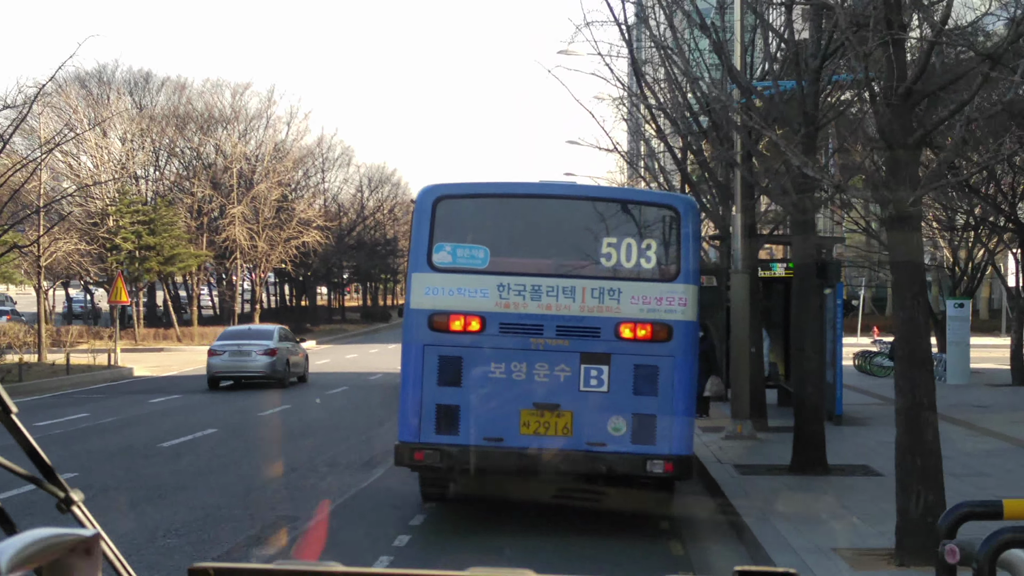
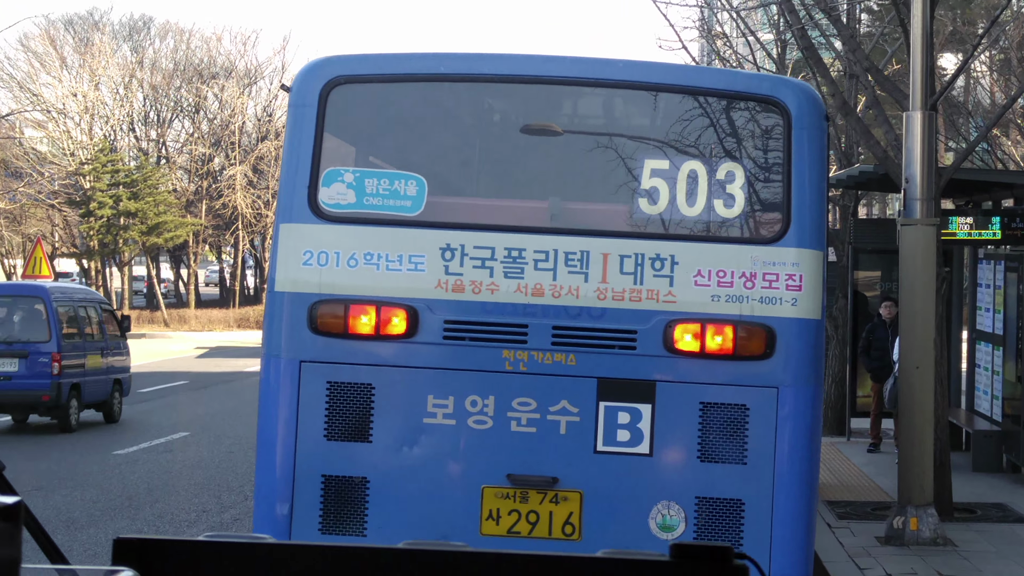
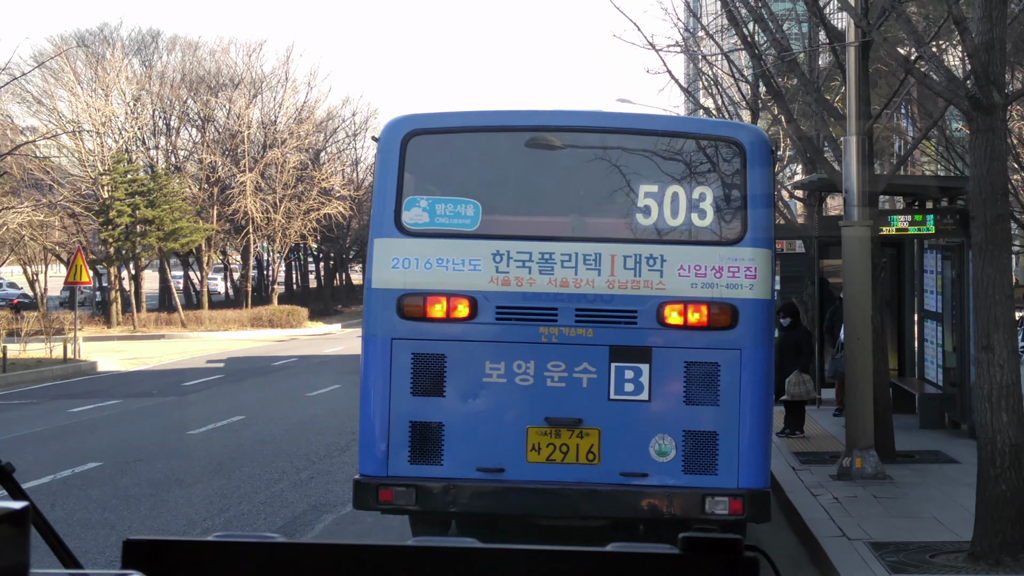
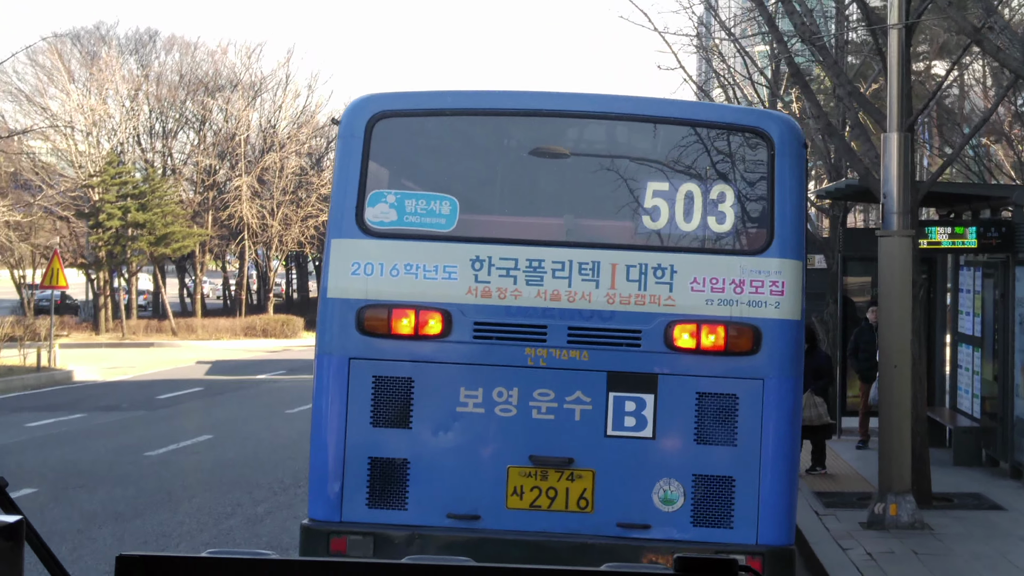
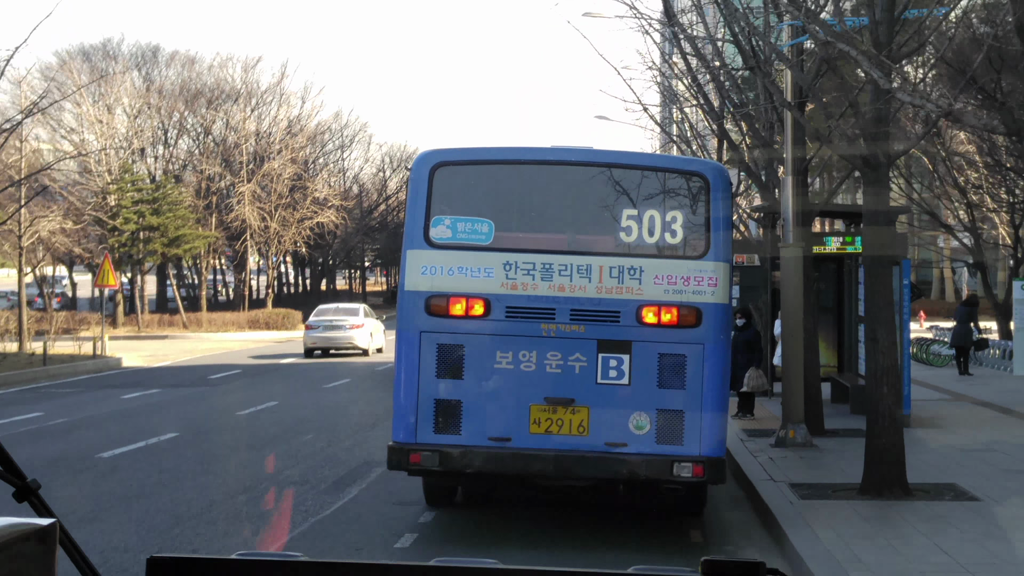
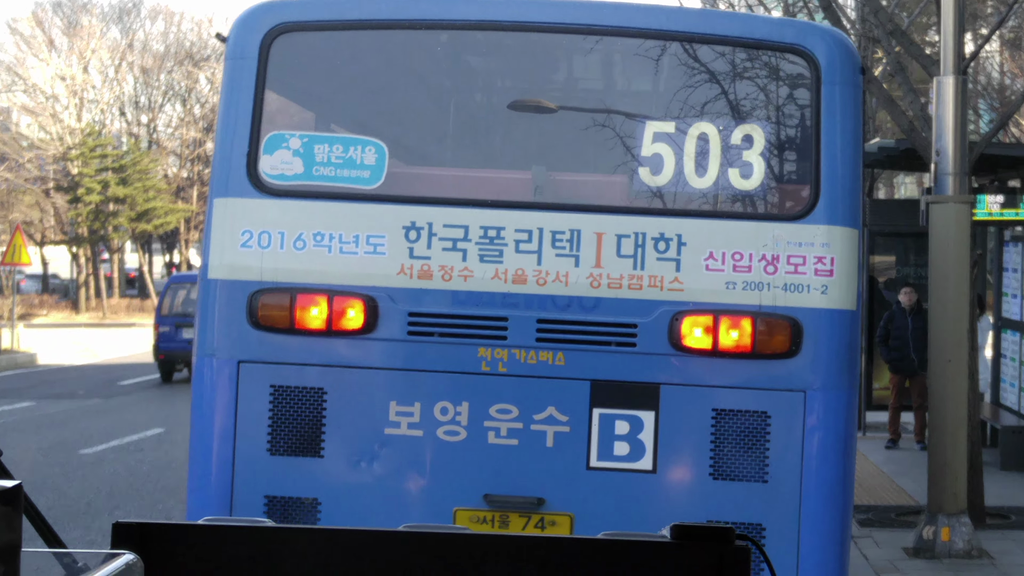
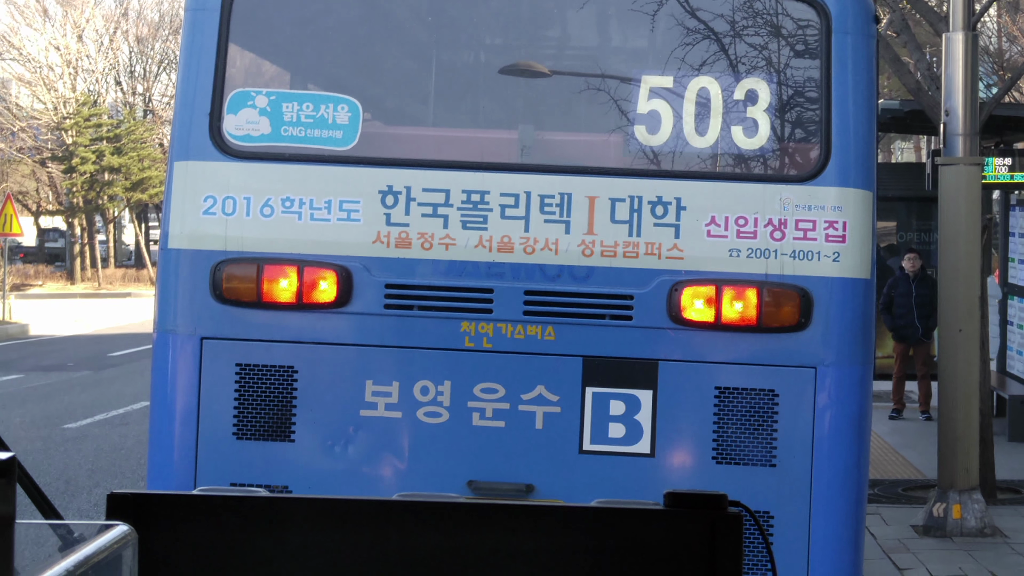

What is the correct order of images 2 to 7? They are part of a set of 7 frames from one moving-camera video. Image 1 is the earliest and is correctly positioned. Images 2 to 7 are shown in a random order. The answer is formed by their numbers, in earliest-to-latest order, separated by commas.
5, 3, 4, 2, 6, 7
